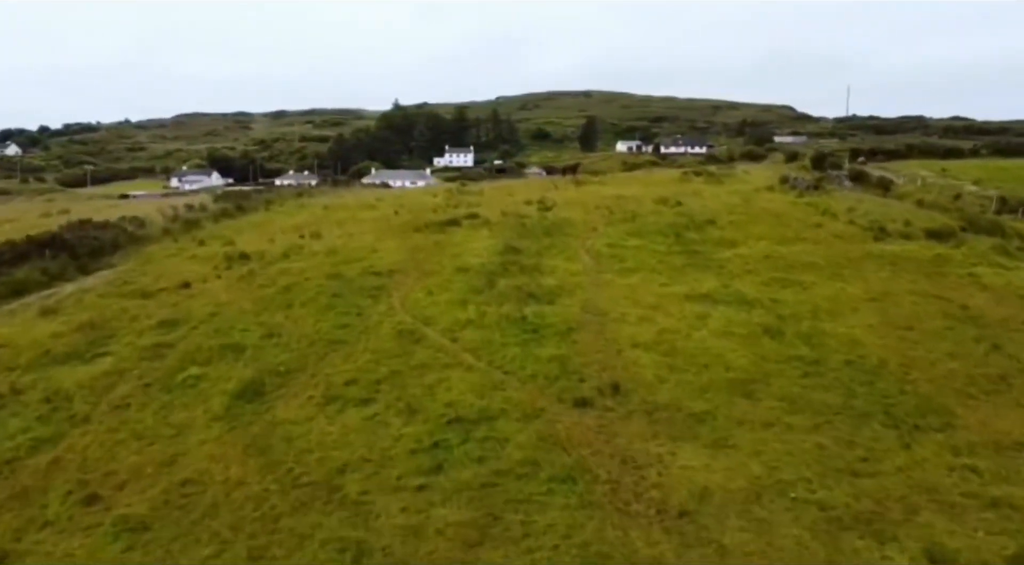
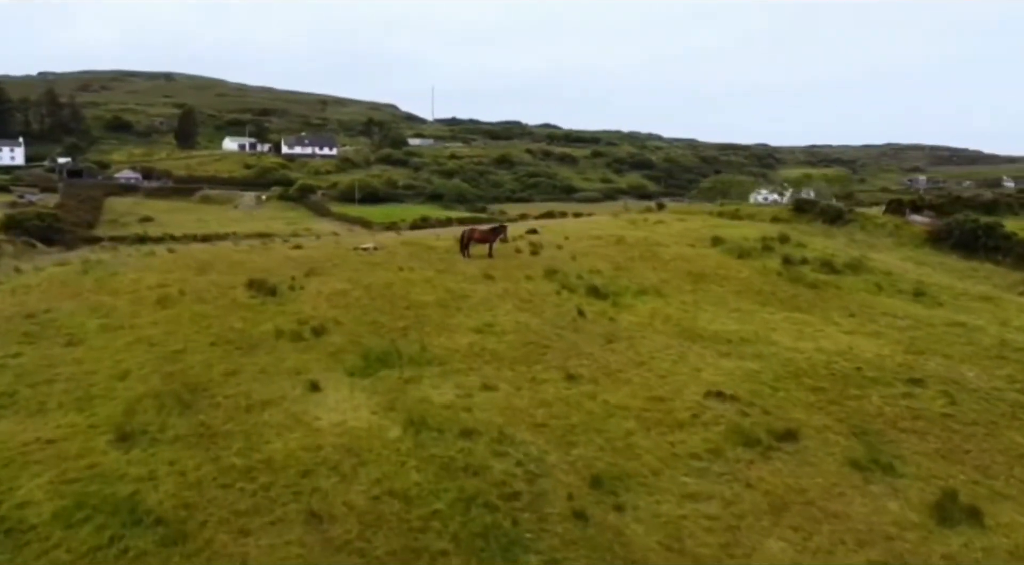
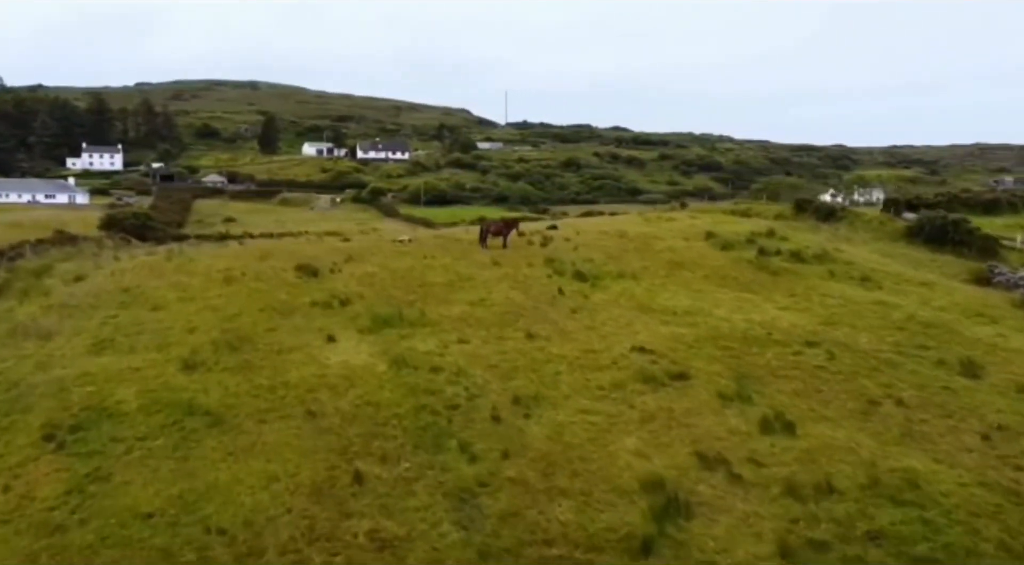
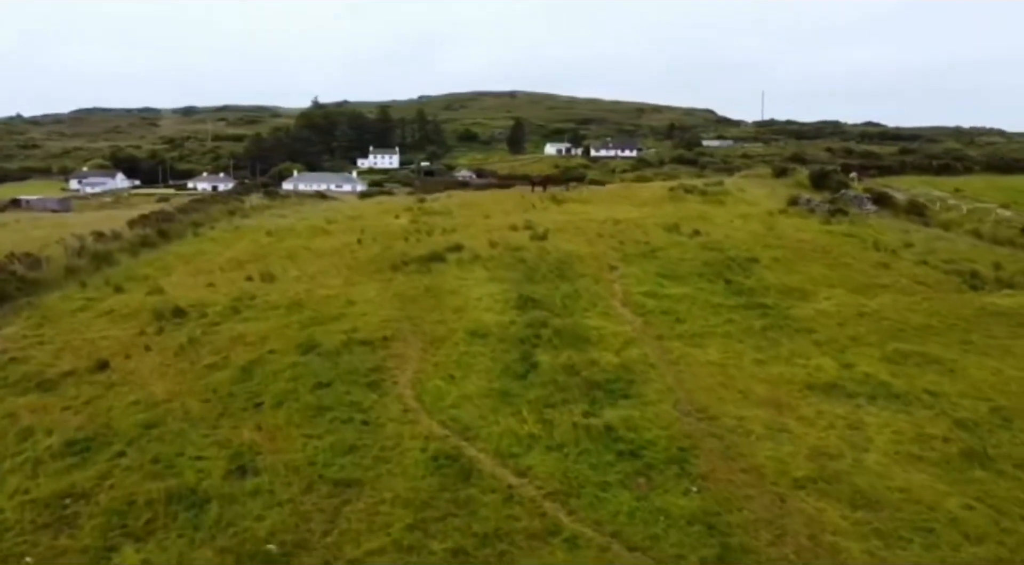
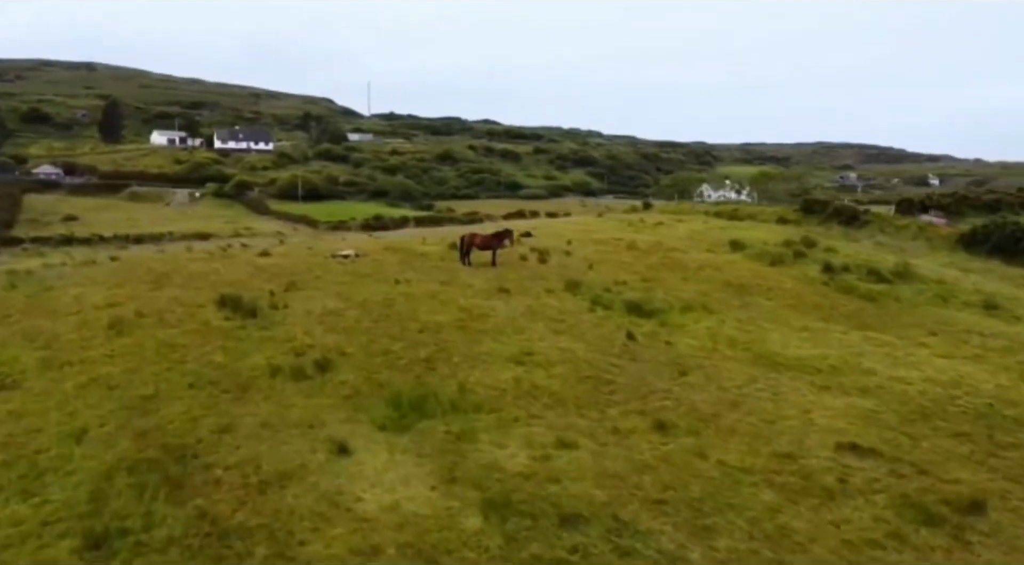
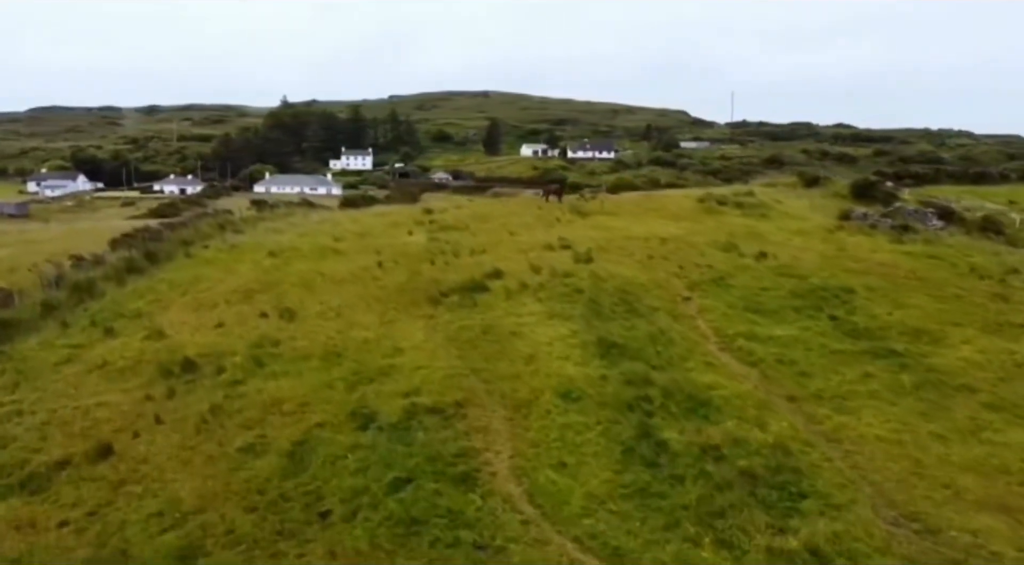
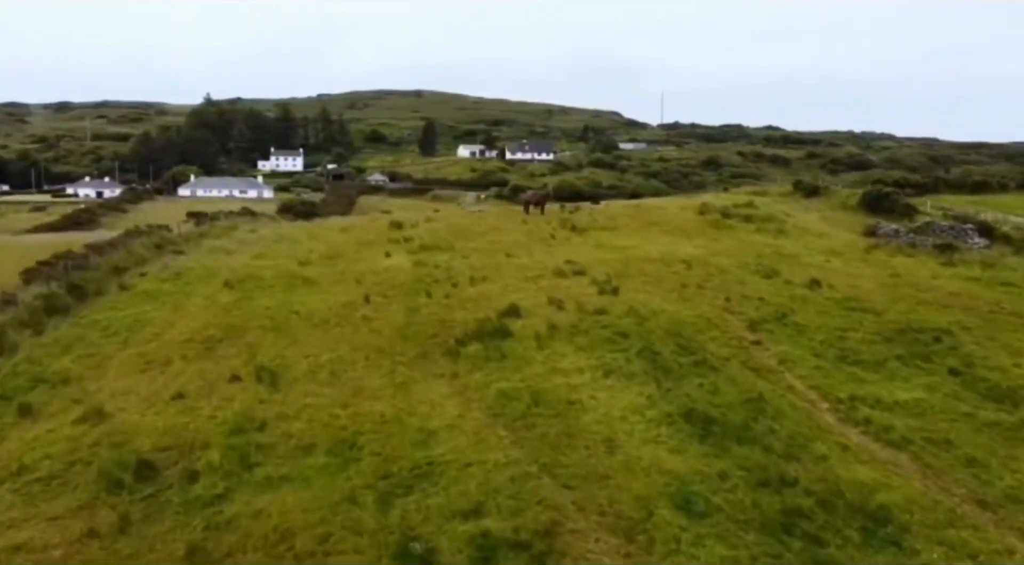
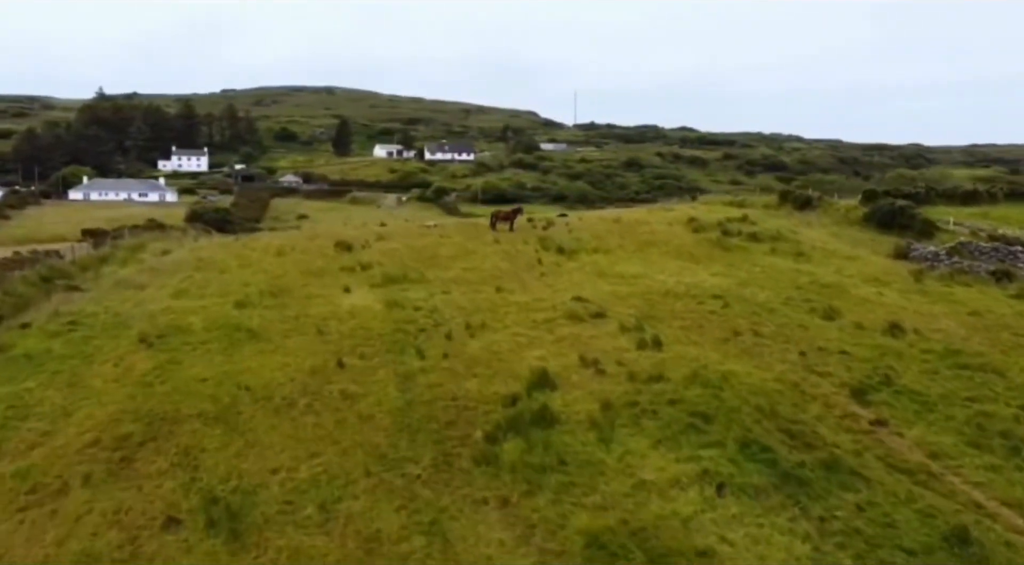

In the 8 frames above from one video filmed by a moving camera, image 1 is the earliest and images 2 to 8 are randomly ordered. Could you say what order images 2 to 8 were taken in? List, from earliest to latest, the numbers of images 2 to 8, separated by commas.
4, 6, 7, 8, 3, 2, 5
